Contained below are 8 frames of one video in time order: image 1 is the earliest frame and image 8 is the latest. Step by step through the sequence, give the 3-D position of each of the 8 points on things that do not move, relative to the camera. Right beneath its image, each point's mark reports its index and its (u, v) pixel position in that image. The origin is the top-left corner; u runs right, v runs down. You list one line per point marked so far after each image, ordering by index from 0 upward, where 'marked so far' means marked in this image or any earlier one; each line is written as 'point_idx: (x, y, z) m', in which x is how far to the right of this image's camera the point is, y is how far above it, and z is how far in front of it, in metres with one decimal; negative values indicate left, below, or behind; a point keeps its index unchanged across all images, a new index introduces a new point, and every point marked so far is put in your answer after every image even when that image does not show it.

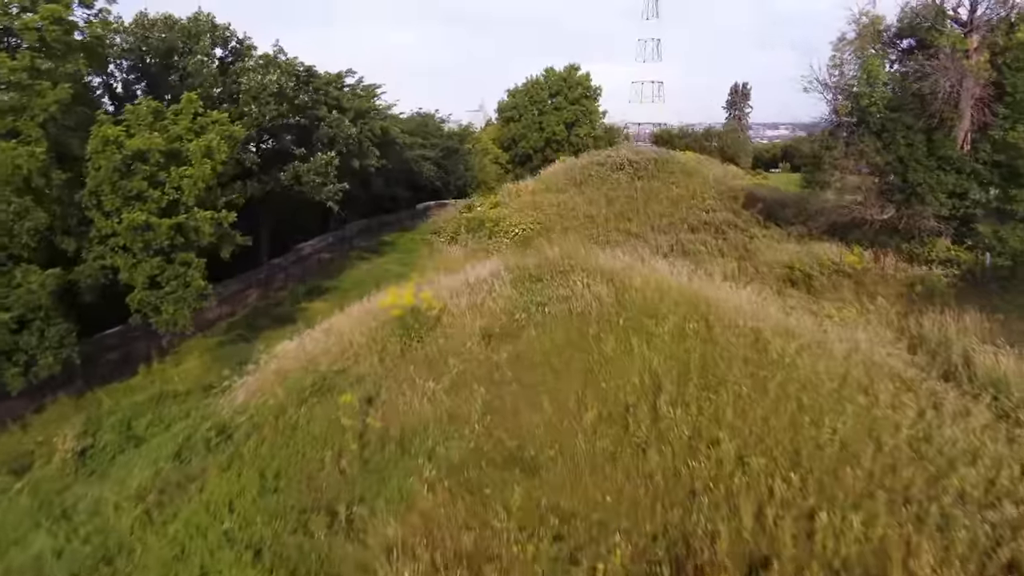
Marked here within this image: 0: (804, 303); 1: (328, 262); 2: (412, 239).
0: (+3.6, -0.2, +9.6) m
1: (-4.0, +0.6, +16.9) m
2: (-2.5, +1.2, +19.1) m
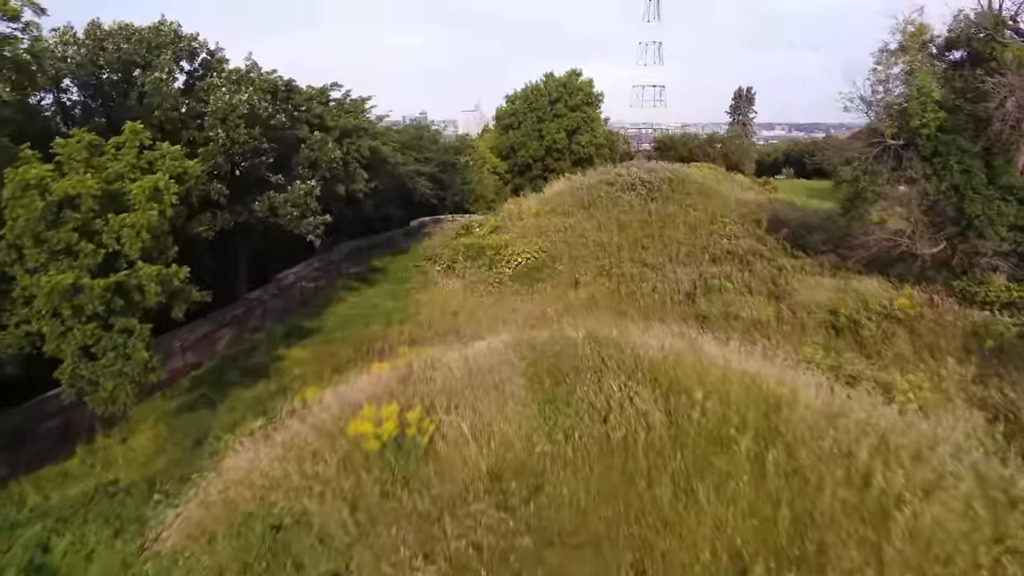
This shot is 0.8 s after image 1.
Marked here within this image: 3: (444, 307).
0: (+3.7, -0.9, +8.1) m
1: (-4.0, -0.1, +15.3) m
2: (-2.5, +0.5, +17.6) m
3: (-1.2, -0.3, +13.3) m
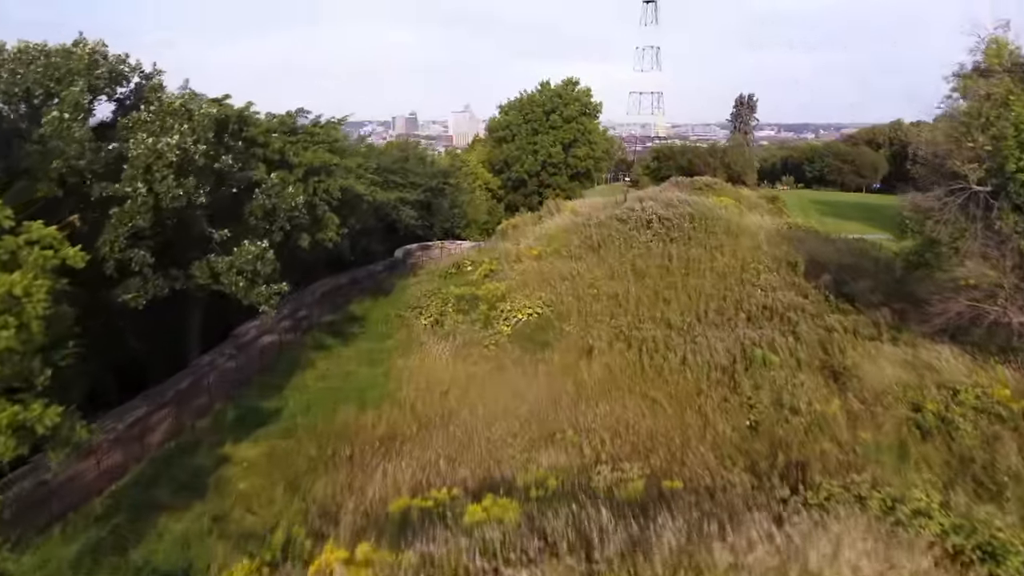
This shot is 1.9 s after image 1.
0: (+3.8, -1.8, +6.0) m
1: (-4.0, -1.1, +13.1) m
2: (-2.5, -0.5, +15.3) m
3: (-1.2, -1.3, +11.1) m
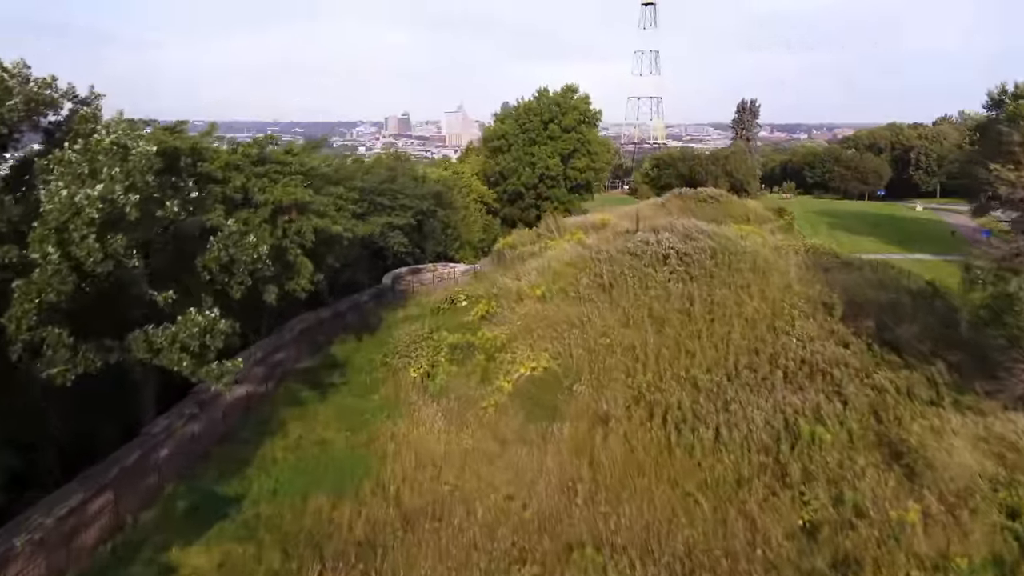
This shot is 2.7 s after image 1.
0: (+3.9, -2.6, +4.4) m
1: (-4.0, -1.9, +11.4) m
2: (-2.5, -1.2, +13.7) m
3: (-1.2, -2.1, +9.4) m
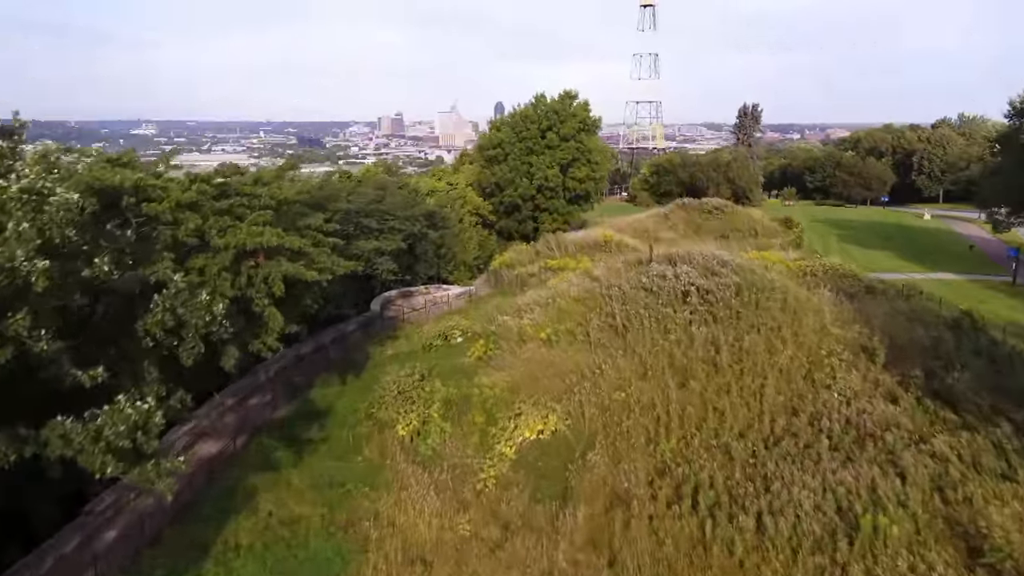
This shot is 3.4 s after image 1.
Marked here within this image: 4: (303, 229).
0: (+4.0, -3.2, +3.0) m
1: (-3.9, -2.5, +10.0) m
2: (-2.5, -1.9, +12.2) m
3: (-1.1, -2.7, +8.0) m
4: (-2.9, +0.8, +10.7) m
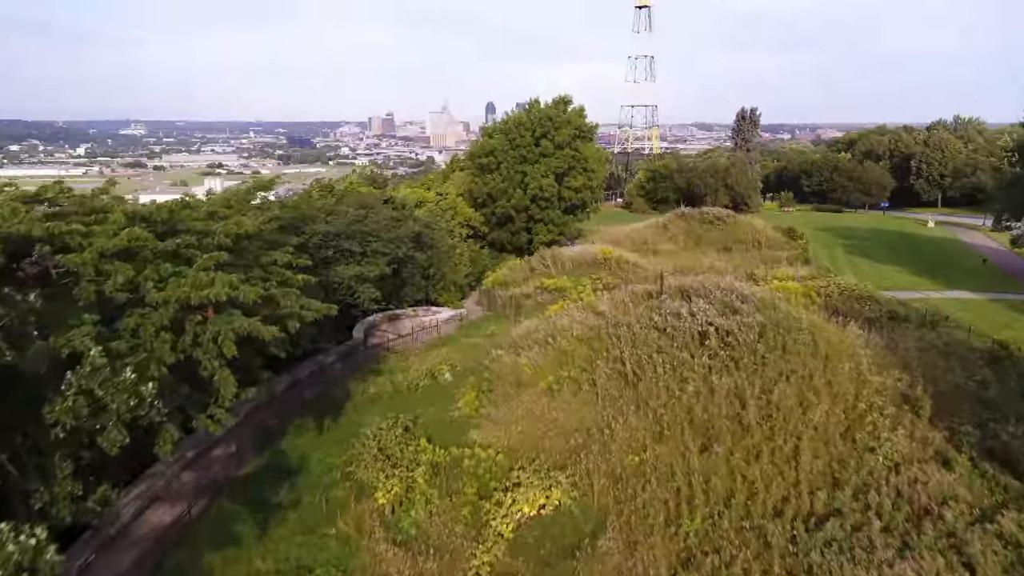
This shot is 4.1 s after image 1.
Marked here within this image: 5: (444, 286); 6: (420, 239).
0: (+4.0, -3.7, +1.7) m
1: (-4.0, -3.1, +8.6) m
2: (-2.6, -2.4, +10.9) m
3: (-1.1, -3.2, +6.6) m
4: (-3.0, +0.3, +9.4) m
5: (-1.7, 0.0, +19.5) m
6: (-2.2, +1.1, +18.0) m
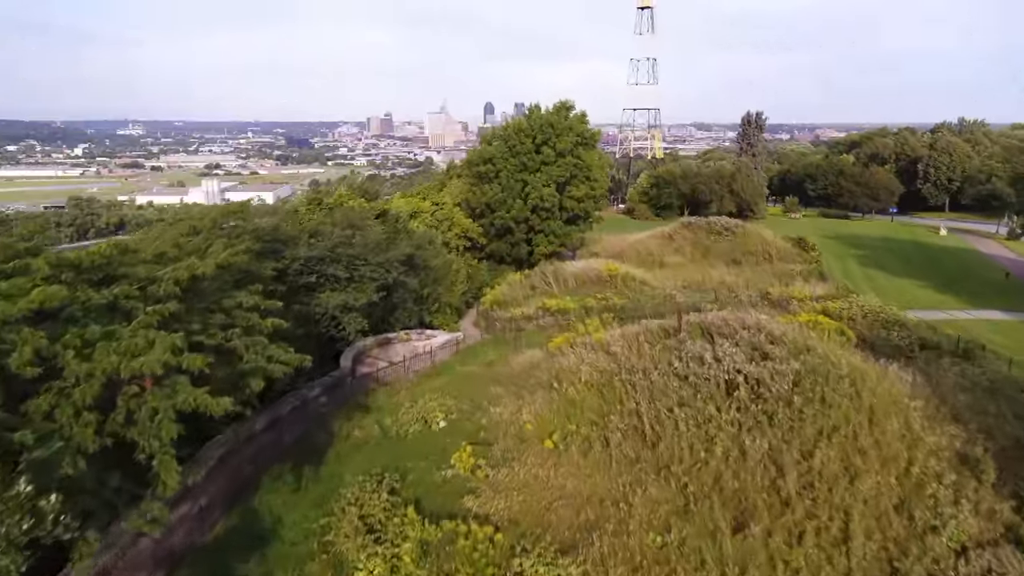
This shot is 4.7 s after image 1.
0: (+4.0, -4.2, +0.4) m
1: (-4.0, -3.6, +7.3) m
2: (-2.6, -2.9, +9.6) m
3: (-1.1, -3.8, +5.4) m
4: (-3.0, -0.2, +8.1) m
5: (-1.7, -0.5, +18.2) m
6: (-2.2, +0.6, +16.8) m
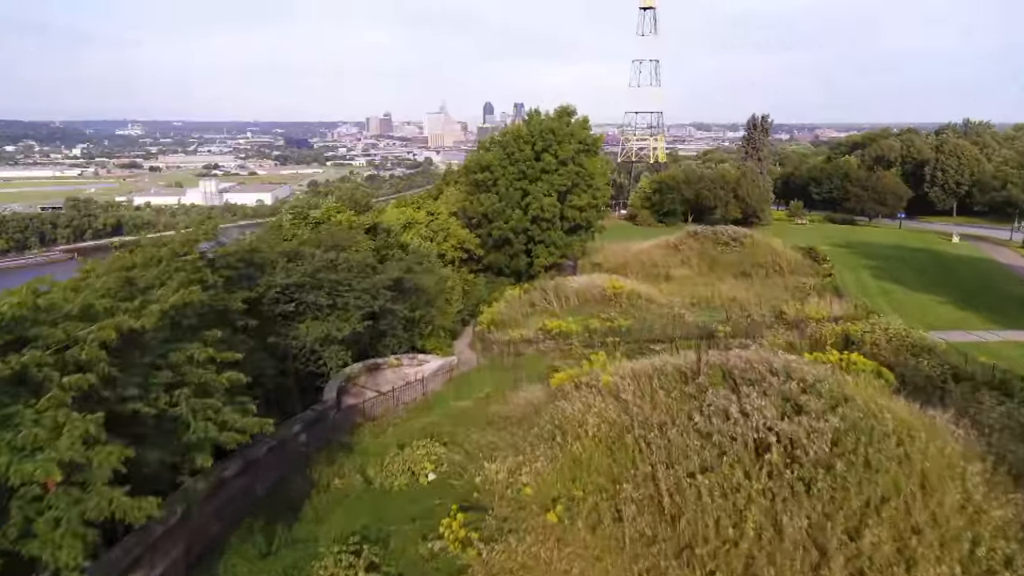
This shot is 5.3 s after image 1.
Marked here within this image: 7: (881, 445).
0: (+4.0, -4.7, -0.7) m
1: (-4.0, -4.0, +6.1) m
2: (-2.6, -3.4, +8.4) m
3: (-1.1, -4.2, +4.2) m
4: (-3.0, -0.7, +6.9) m
5: (-1.8, -0.9, +17.0) m
6: (-2.2, +0.2, +15.6) m
7: (+3.8, -1.6, +8.0) m
